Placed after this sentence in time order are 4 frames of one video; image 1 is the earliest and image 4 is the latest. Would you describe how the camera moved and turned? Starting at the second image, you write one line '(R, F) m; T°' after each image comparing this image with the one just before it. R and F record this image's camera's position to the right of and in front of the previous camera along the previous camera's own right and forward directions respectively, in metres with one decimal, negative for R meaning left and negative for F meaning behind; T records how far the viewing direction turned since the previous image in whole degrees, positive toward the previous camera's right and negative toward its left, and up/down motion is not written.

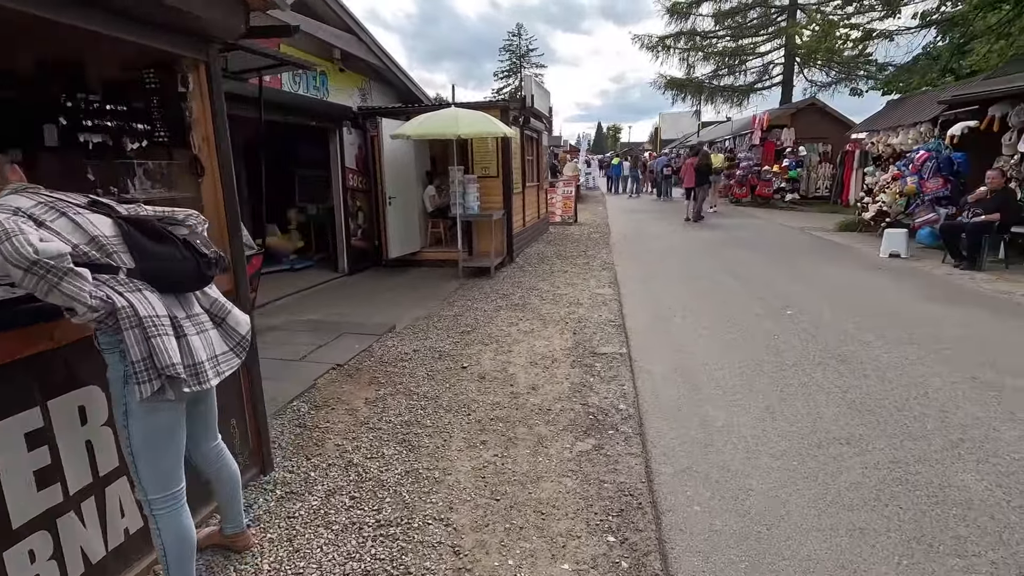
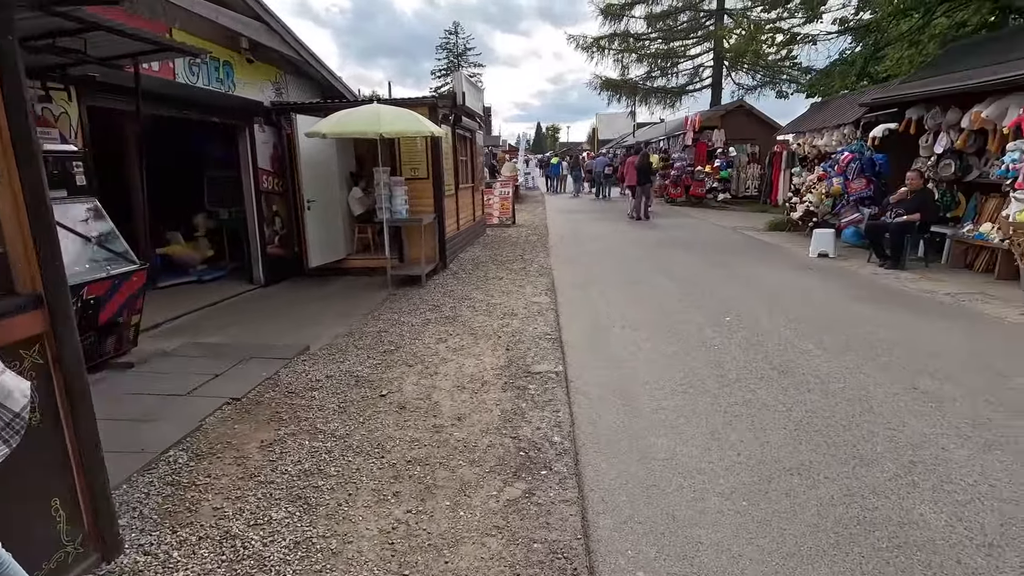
(+0.2, +0.5) m; +6°
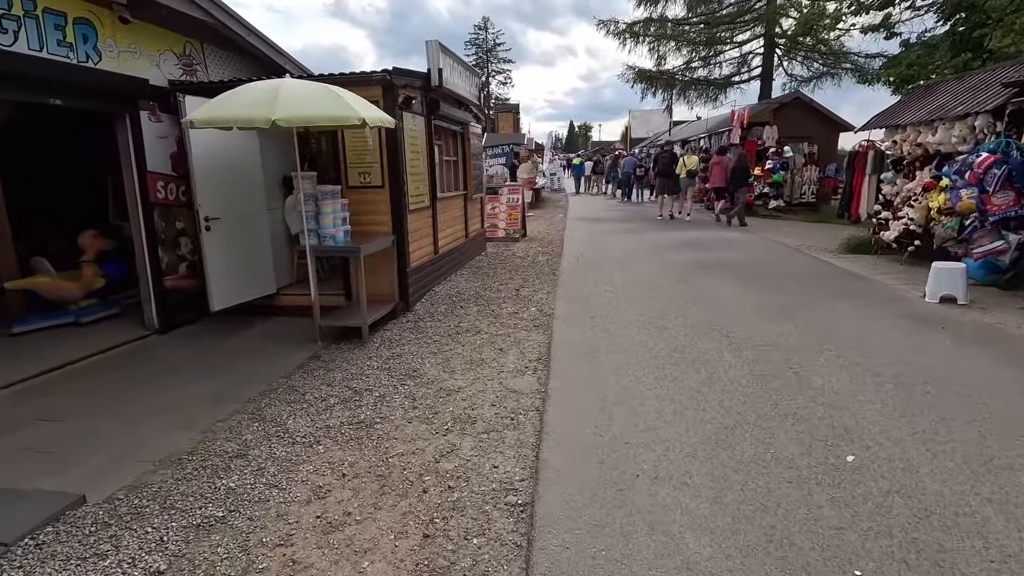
(+0.5, +2.5) m; -3°
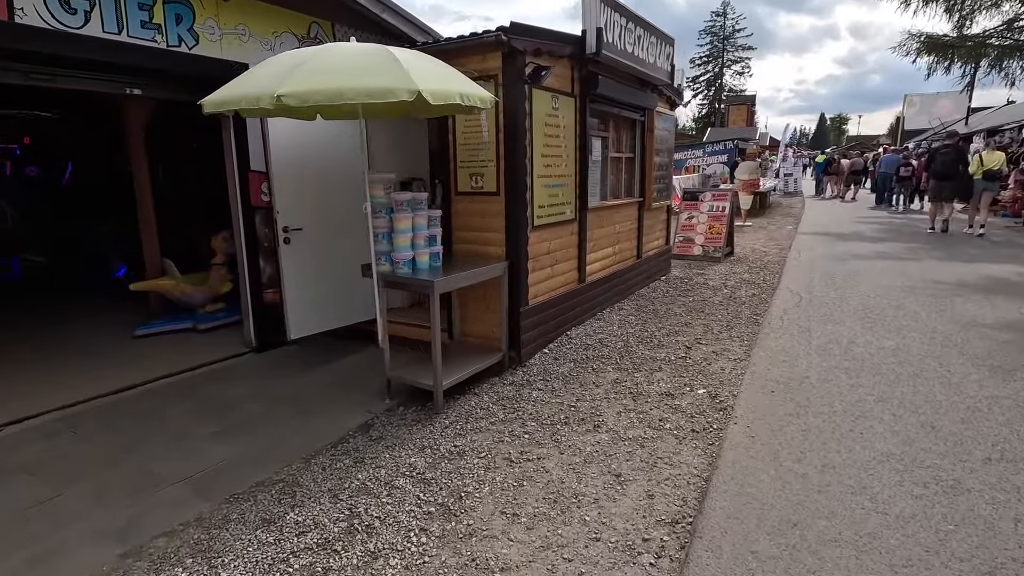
(+0.4, +2.1) m; -22°
